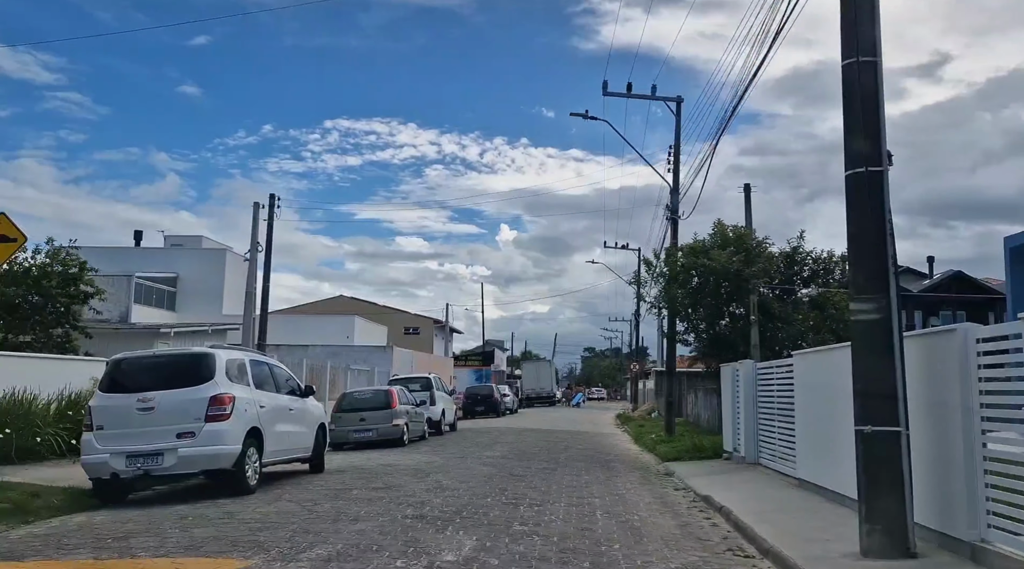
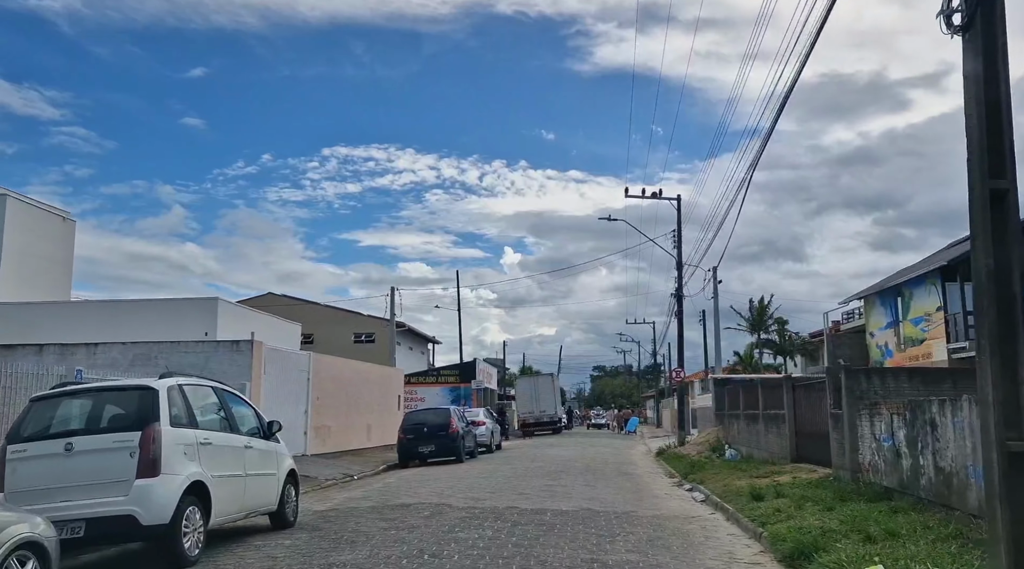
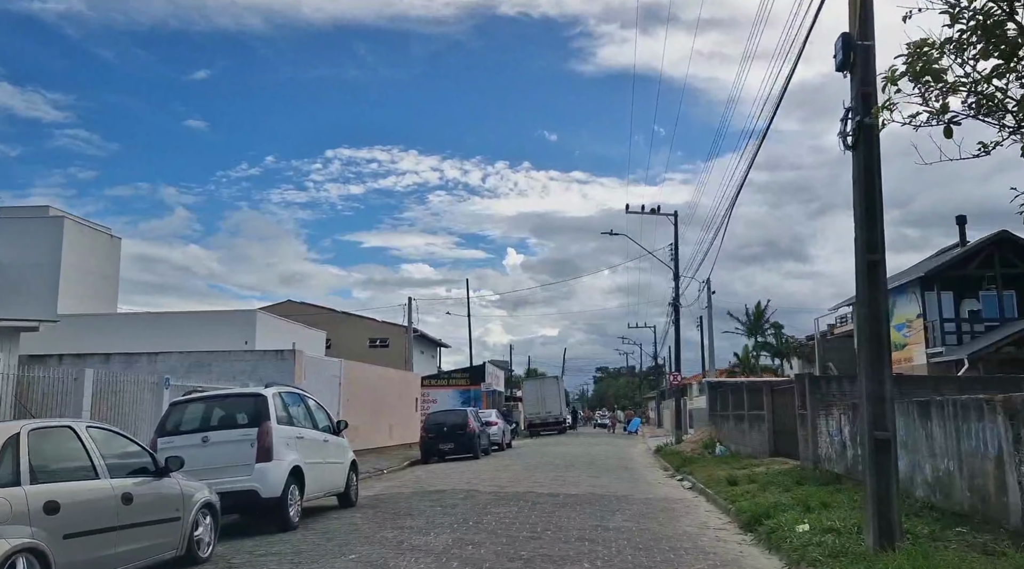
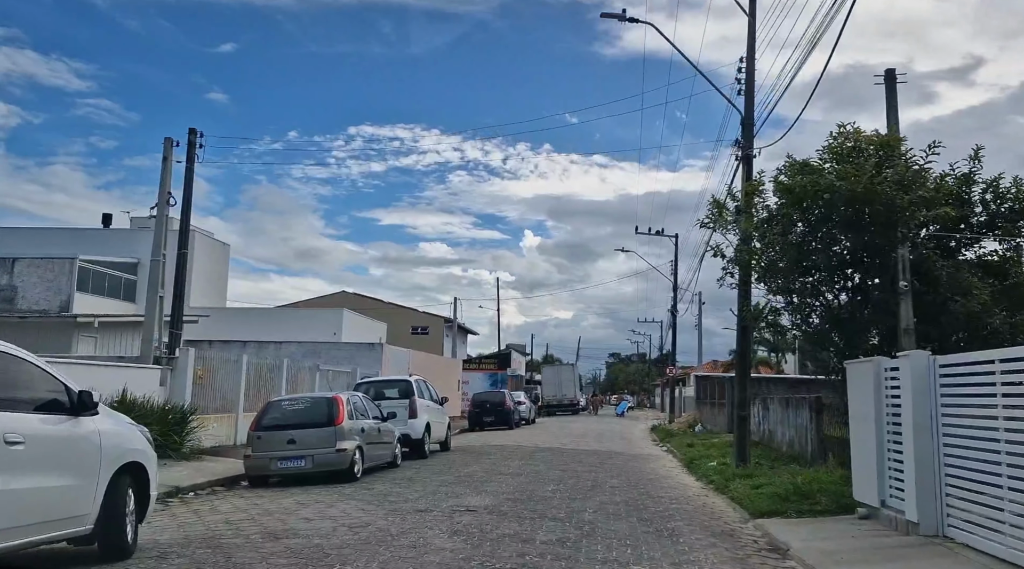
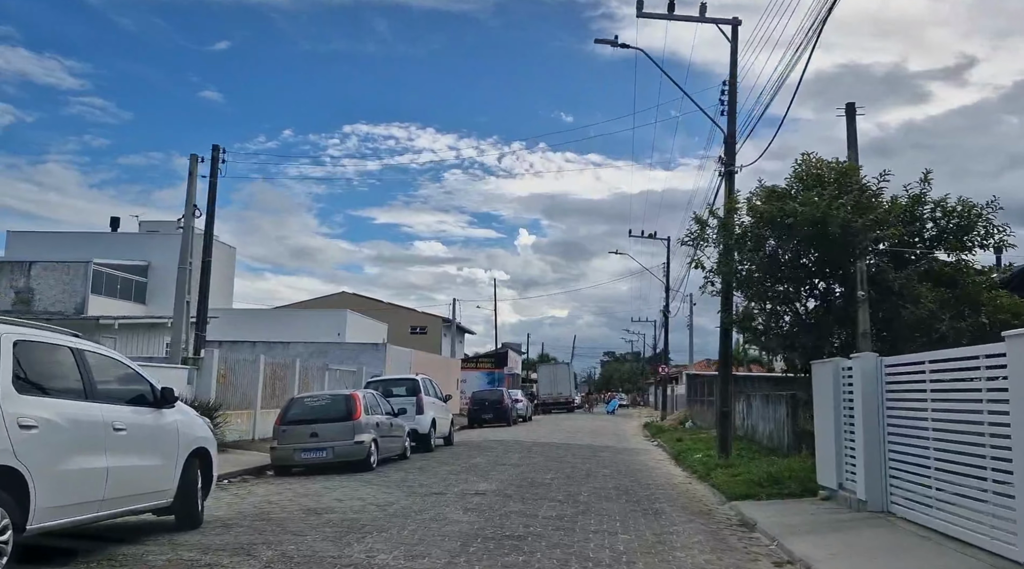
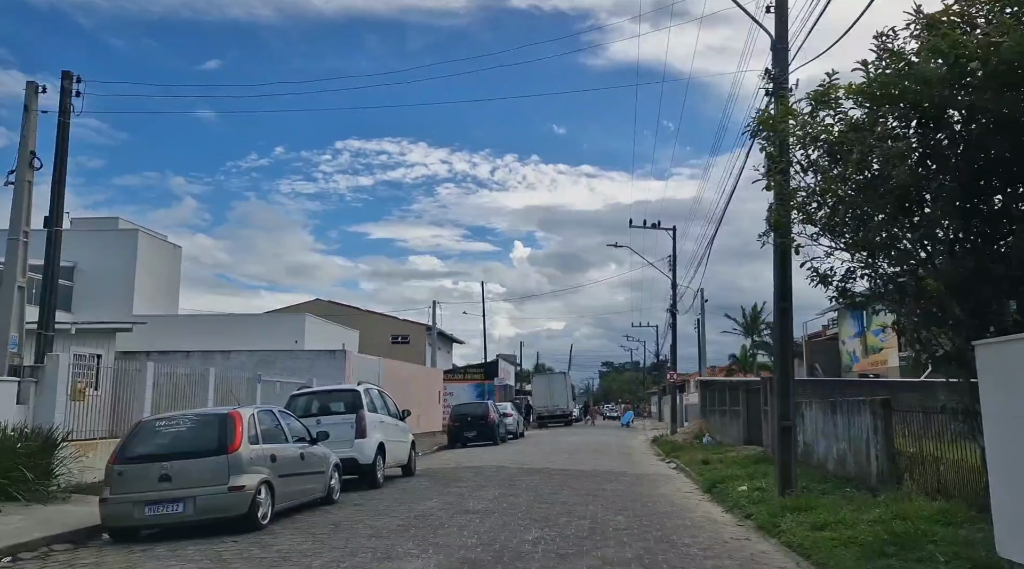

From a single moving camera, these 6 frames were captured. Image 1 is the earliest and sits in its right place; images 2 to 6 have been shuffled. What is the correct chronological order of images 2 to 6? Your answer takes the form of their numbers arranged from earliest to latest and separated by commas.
5, 4, 6, 3, 2
